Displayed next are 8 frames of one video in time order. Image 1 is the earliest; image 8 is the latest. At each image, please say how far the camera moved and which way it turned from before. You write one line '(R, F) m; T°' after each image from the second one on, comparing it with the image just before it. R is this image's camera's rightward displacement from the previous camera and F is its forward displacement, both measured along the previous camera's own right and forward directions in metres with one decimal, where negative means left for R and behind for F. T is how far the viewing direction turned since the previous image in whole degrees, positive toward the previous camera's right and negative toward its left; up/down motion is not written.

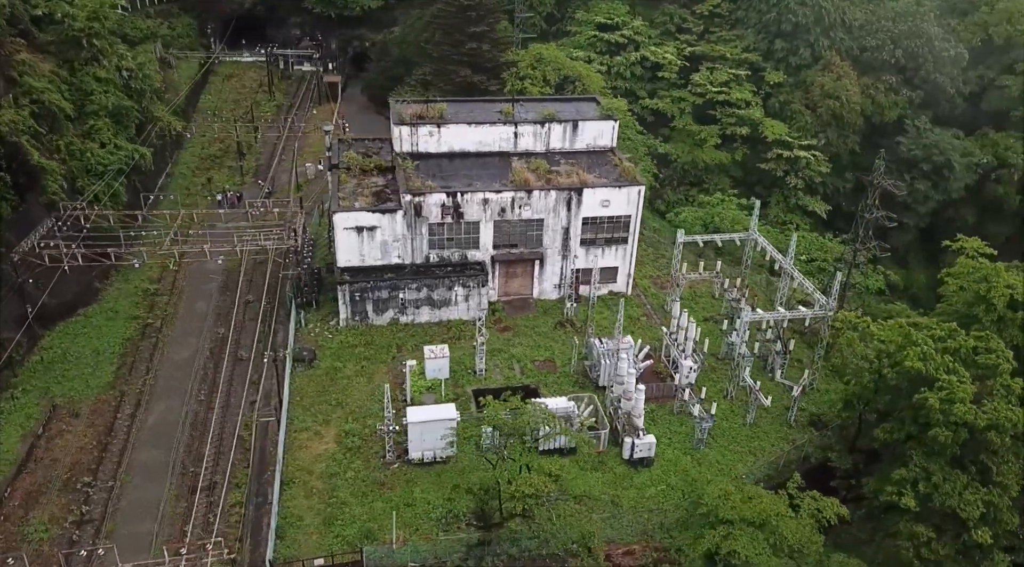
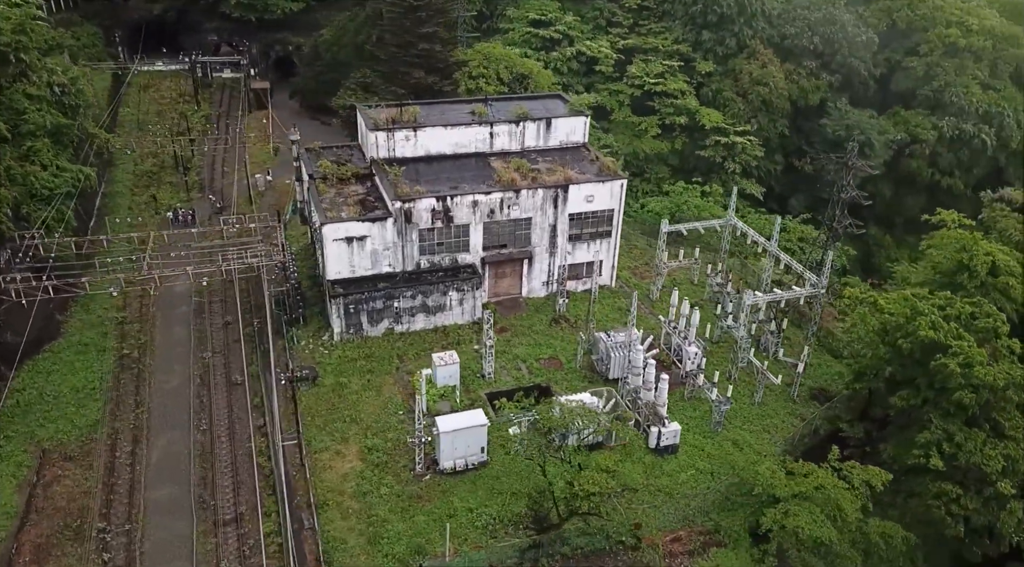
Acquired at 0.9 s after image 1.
(-3.3, +0.2) m; +7°
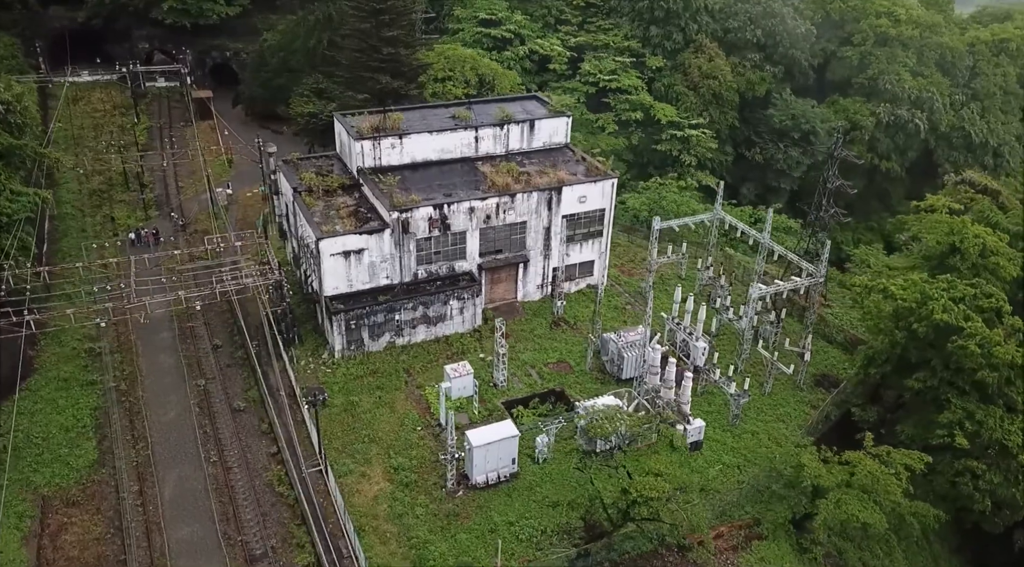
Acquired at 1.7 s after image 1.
(-2.8, +0.4) m; +5°
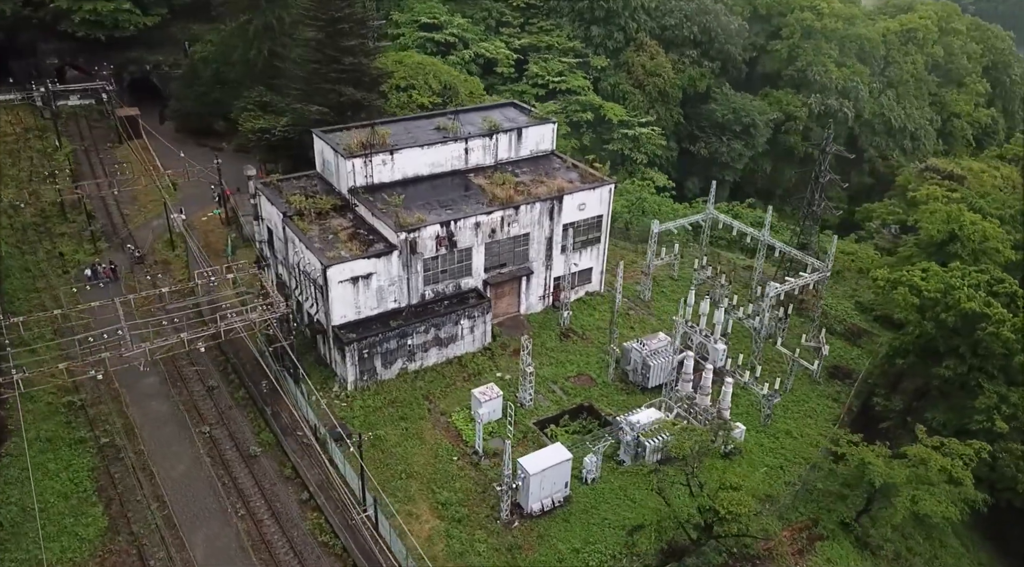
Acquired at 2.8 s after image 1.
(-3.7, +1.0) m; +7°
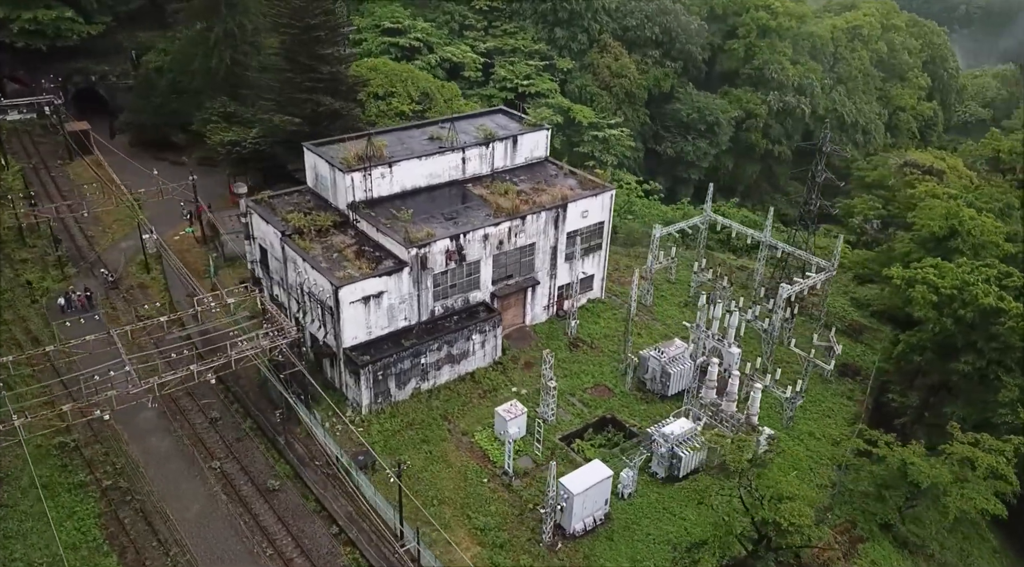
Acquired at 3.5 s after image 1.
(-2.5, +0.7) m; +4°
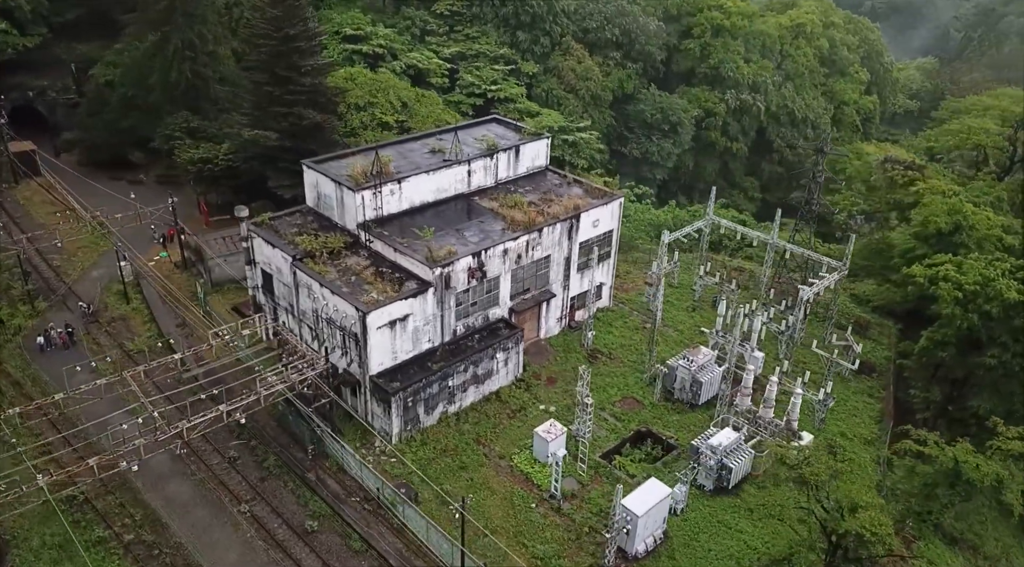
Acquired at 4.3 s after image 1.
(-3.0, +0.8) m; +5°
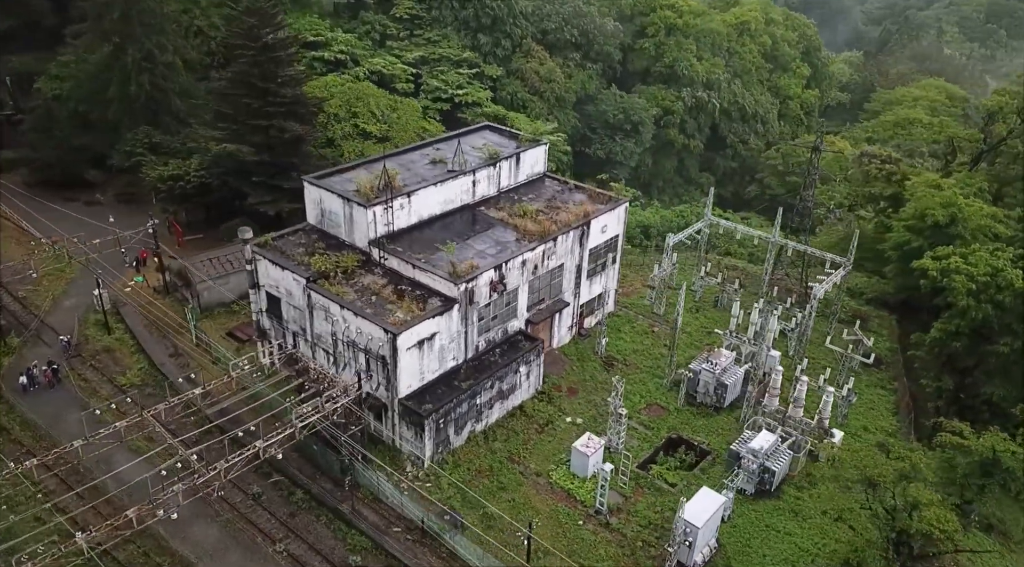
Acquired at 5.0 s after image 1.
(-2.9, +0.7) m; +5°
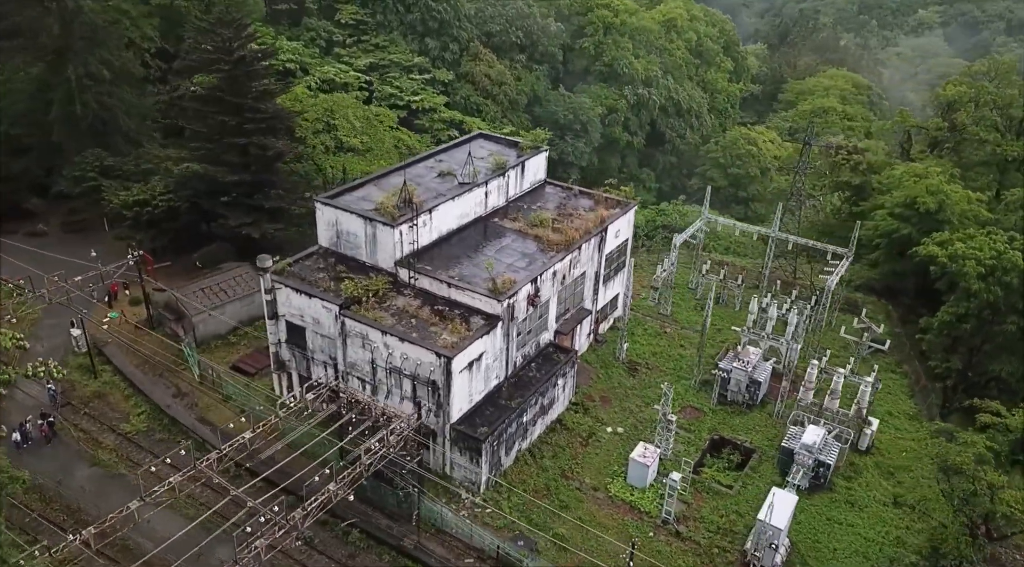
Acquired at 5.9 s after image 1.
(-4.0, +0.8) m; +7°
